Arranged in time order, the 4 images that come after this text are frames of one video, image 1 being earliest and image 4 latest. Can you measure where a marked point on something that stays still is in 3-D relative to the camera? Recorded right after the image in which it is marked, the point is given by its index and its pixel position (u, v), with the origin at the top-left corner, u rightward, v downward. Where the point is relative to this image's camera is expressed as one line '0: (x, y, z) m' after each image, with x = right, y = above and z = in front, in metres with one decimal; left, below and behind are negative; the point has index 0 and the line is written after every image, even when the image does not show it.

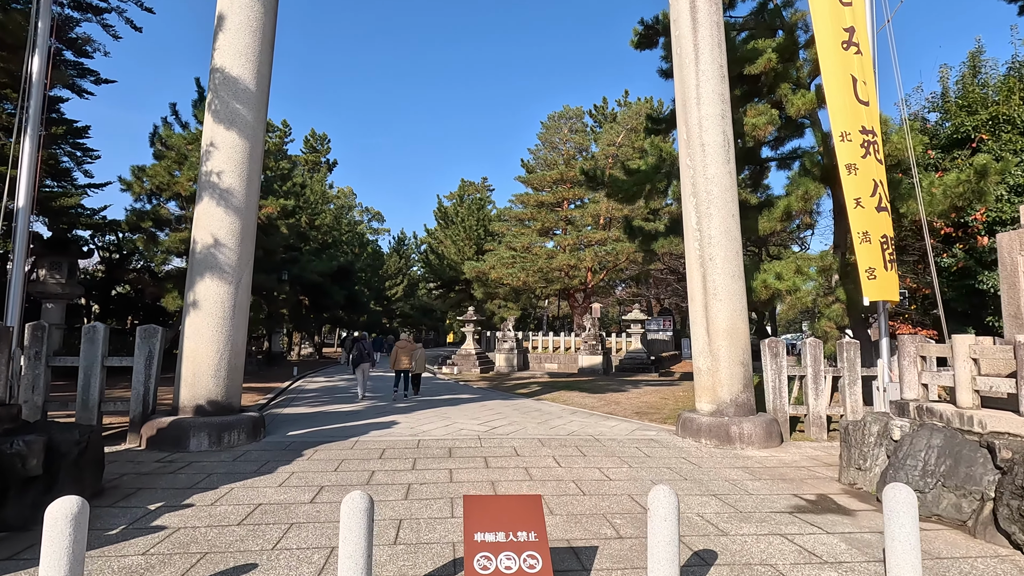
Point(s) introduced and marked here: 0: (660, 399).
0: (+2.9, -2.2, +10.8) m
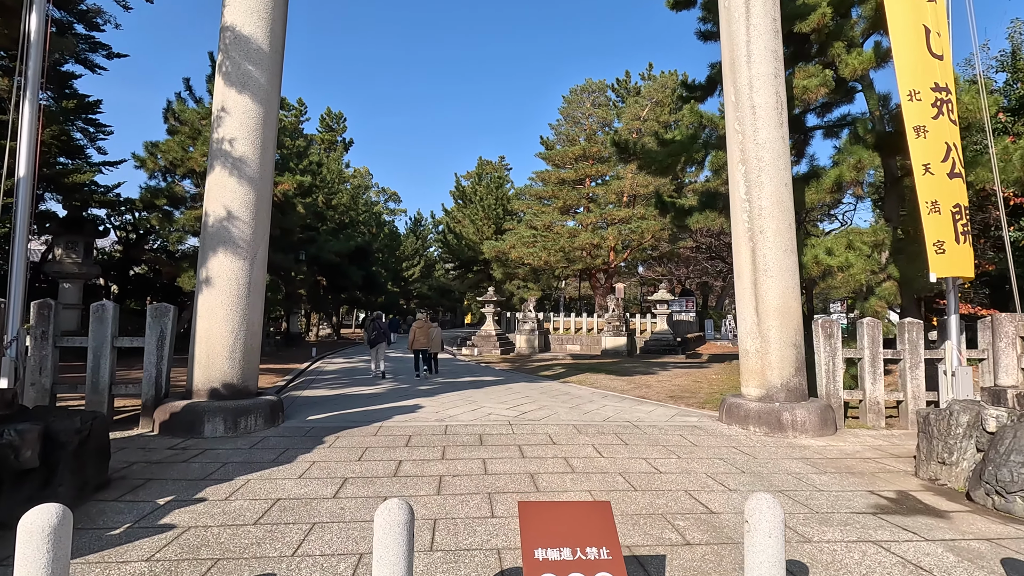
0: (+3.4, -1.8, +10.3) m
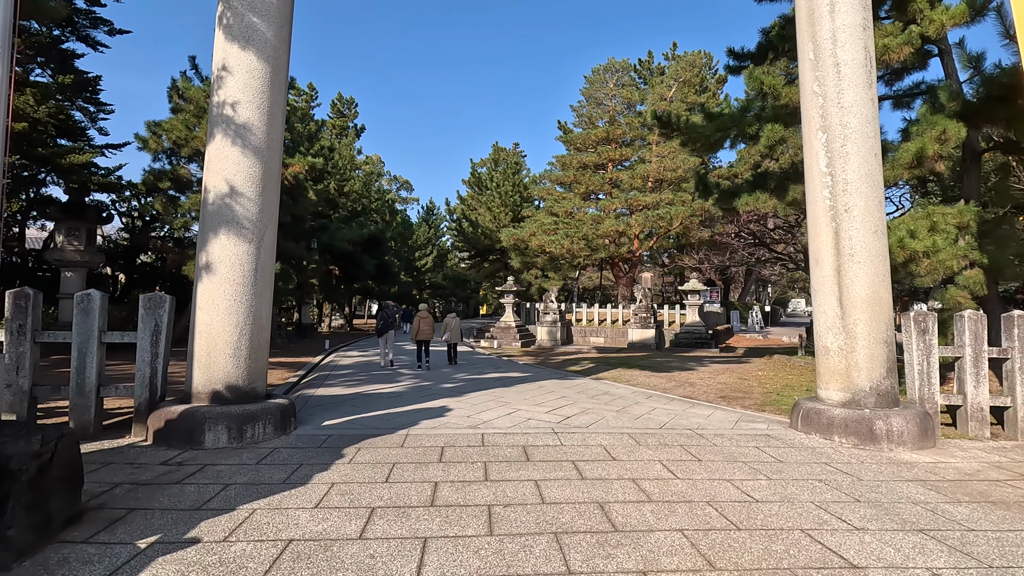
0: (+3.9, -1.6, +9.4) m
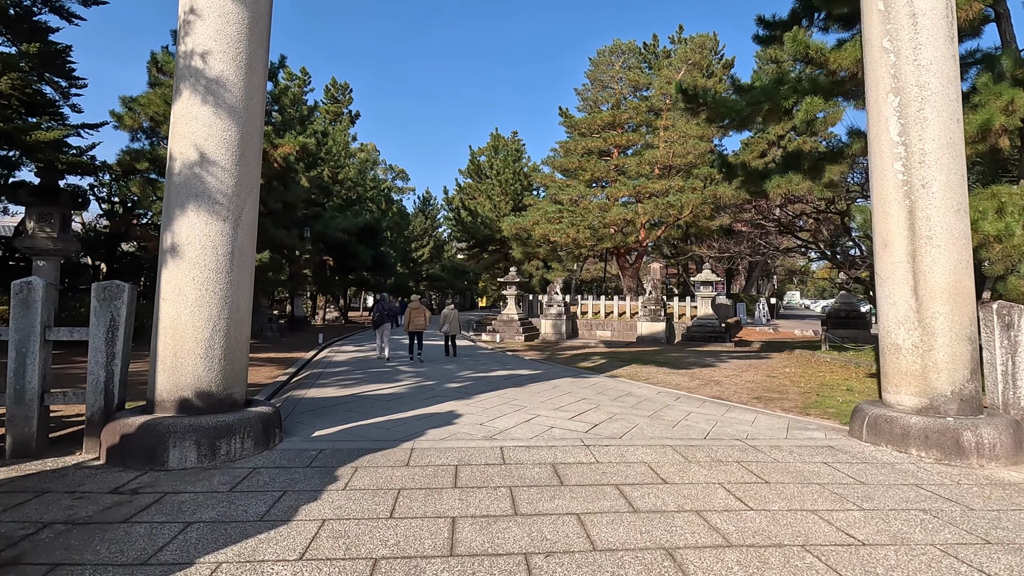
0: (+4.0, -1.4, +8.6) m
